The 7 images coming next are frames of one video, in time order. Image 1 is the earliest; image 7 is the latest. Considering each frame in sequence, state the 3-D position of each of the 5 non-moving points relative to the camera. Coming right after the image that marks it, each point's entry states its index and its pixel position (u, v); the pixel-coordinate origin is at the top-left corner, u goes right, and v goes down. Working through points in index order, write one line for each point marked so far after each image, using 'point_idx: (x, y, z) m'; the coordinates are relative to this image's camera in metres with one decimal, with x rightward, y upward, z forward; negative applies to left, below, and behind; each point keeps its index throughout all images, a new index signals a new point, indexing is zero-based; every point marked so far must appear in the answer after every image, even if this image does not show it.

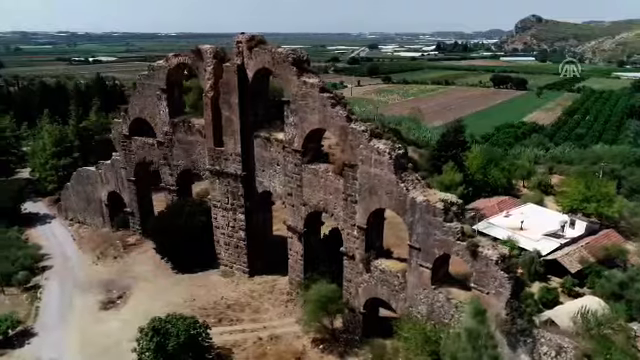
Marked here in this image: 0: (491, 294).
0: (+4.5, -3.0, +13.7) m
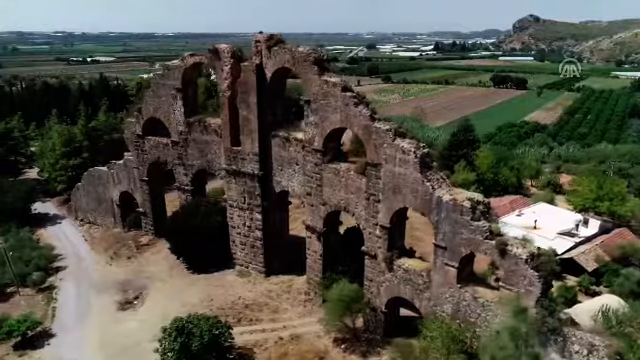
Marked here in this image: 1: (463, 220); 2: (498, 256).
0: (+5.3, -3.0, +13.7) m
1: (+4.0, -1.1, +14.5) m
2: (+4.8, -2.0, +13.9) m
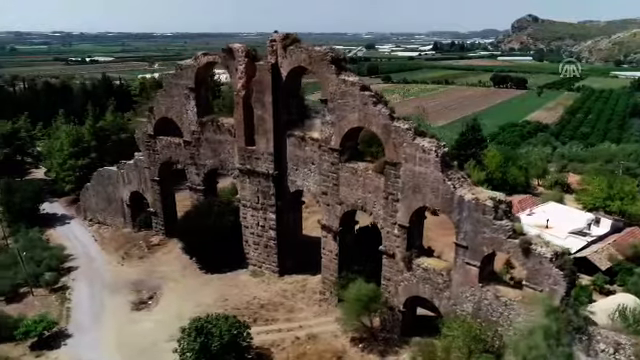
0: (+5.9, -2.9, +13.8) m
1: (+4.6, -1.1, +14.5) m
2: (+5.4, -2.0, +14.0) m
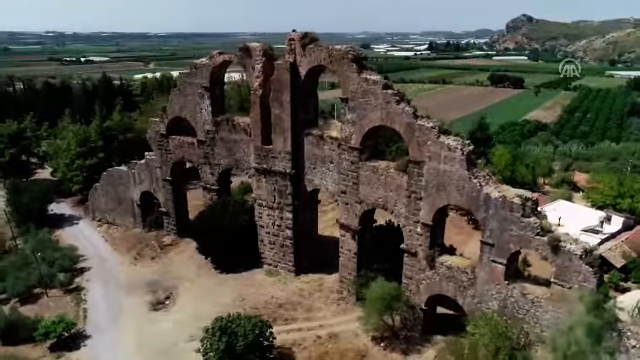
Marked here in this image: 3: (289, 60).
0: (+6.7, -2.9, +13.8) m
1: (+5.4, -1.0, +14.6) m
2: (+6.2, -1.9, +14.0) m
3: (-1.1, +4.4, +19.1) m
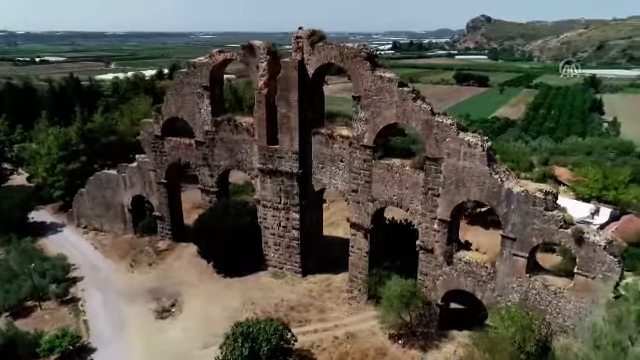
0: (+7.6, -2.7, +14.2) m
1: (+6.1, -0.9, +14.9) m
2: (+7.0, -1.8, +14.4) m
3: (-0.9, +4.4, +18.8) m
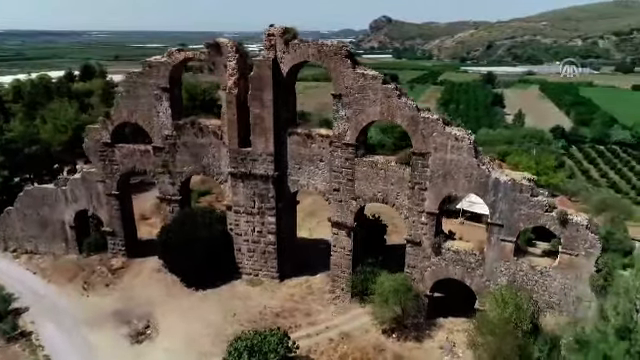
0: (+7.8, -2.2, +15.5) m
1: (+6.1, -0.5, +15.8) m
2: (+7.1, -1.4, +15.6) m
3: (-1.8, +4.3, +18.3) m
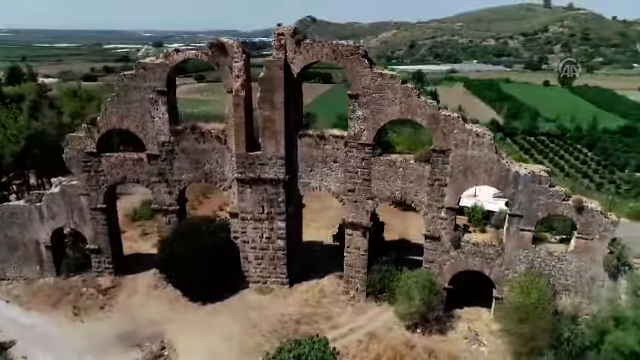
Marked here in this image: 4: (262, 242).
0: (+8.9, -1.9, +16.7) m
1: (+7.1, -0.3, +16.8) m
2: (+8.2, -1.1, +16.6) m
3: (-1.3, +4.2, +17.7) m
4: (-2.2, -2.3, +19.6) m
